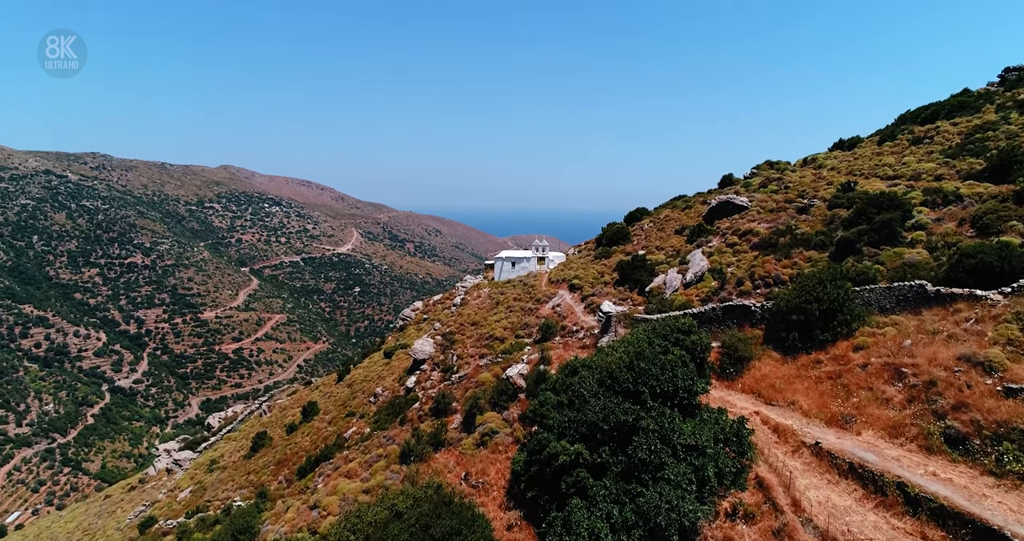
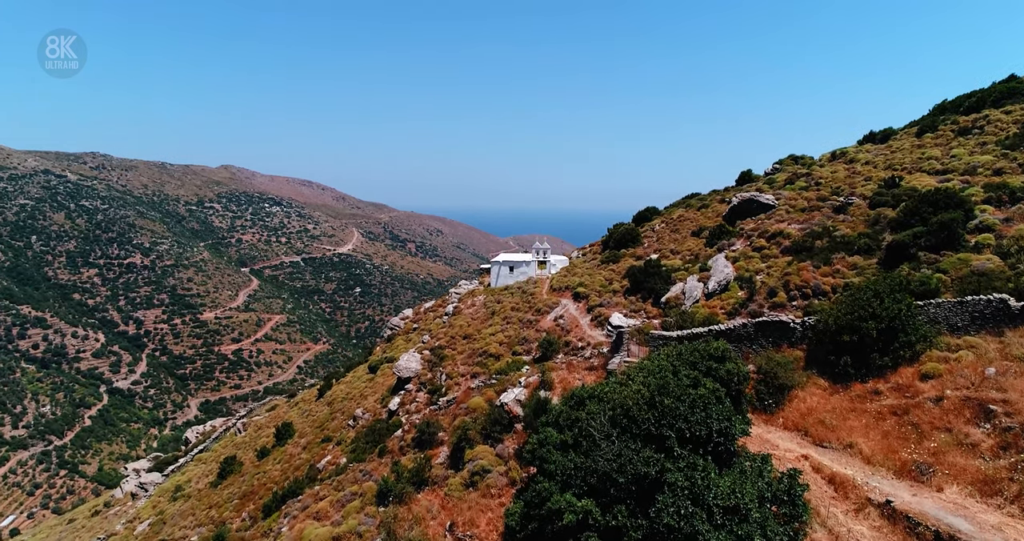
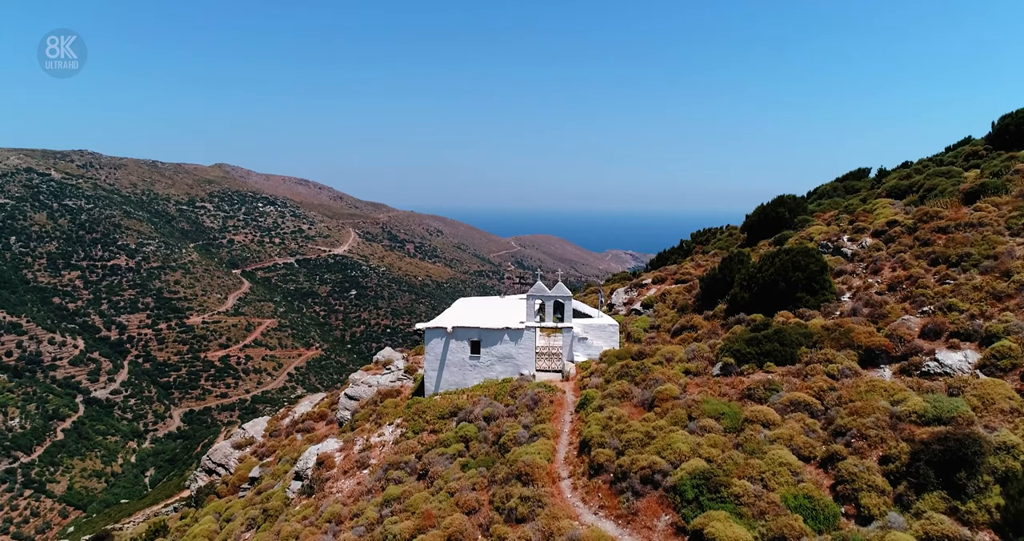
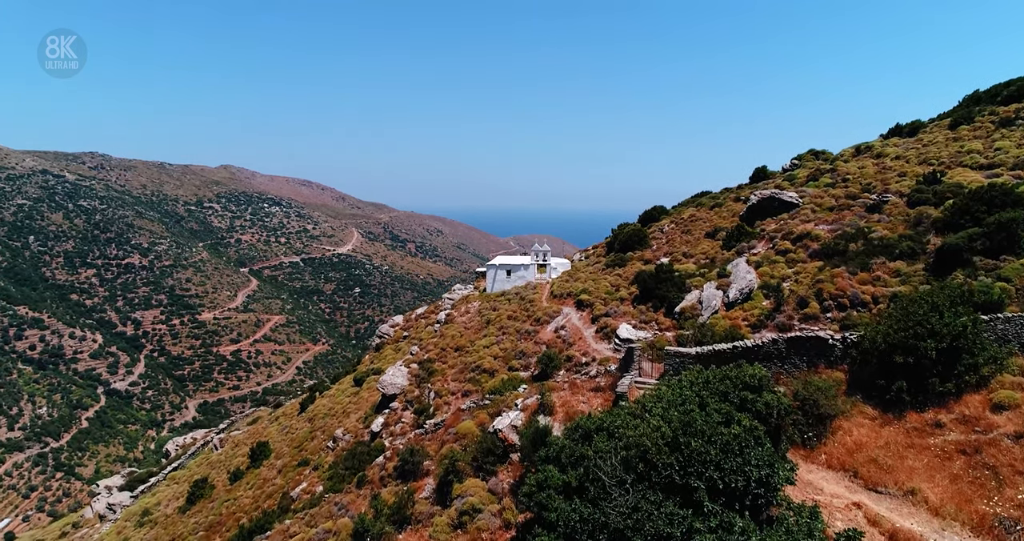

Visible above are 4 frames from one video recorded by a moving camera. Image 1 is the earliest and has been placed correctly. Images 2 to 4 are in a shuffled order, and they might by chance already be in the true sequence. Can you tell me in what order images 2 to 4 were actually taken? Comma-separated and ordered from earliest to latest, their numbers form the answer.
2, 4, 3
